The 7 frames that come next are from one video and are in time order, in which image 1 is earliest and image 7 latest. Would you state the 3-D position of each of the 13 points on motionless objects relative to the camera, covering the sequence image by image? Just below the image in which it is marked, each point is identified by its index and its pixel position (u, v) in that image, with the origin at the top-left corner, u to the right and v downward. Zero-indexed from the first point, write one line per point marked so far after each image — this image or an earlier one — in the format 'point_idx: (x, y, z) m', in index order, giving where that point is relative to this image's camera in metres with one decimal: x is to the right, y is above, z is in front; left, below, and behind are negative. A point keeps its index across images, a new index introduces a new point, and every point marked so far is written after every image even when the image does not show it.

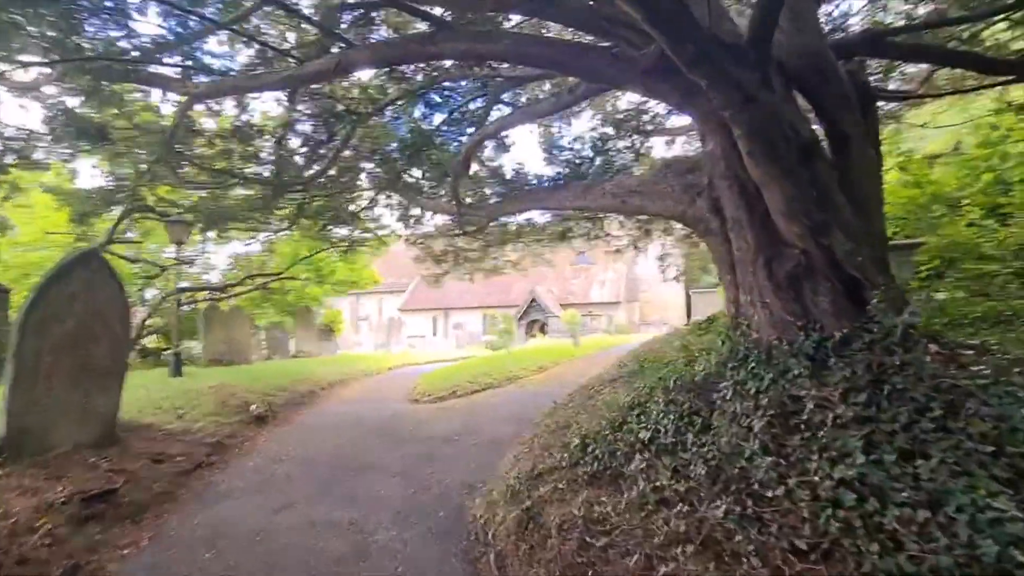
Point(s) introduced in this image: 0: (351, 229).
0: (-3.8, +1.3, +11.9) m
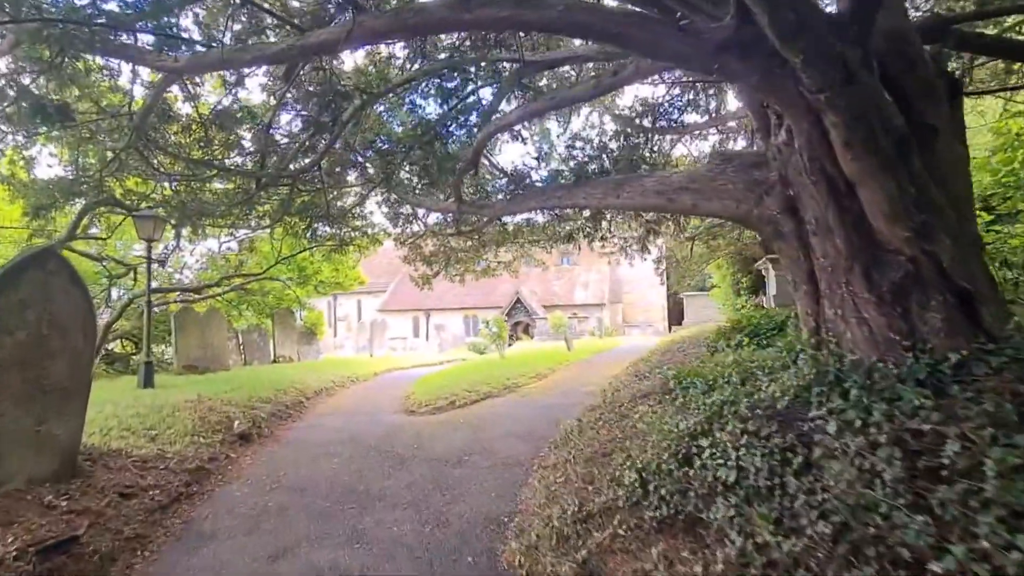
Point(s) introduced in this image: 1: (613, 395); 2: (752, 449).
0: (-3.8, +1.3, +11.1) m
1: (+1.3, -1.4, +6.5) m
2: (+1.4, -0.9, +3.0) m
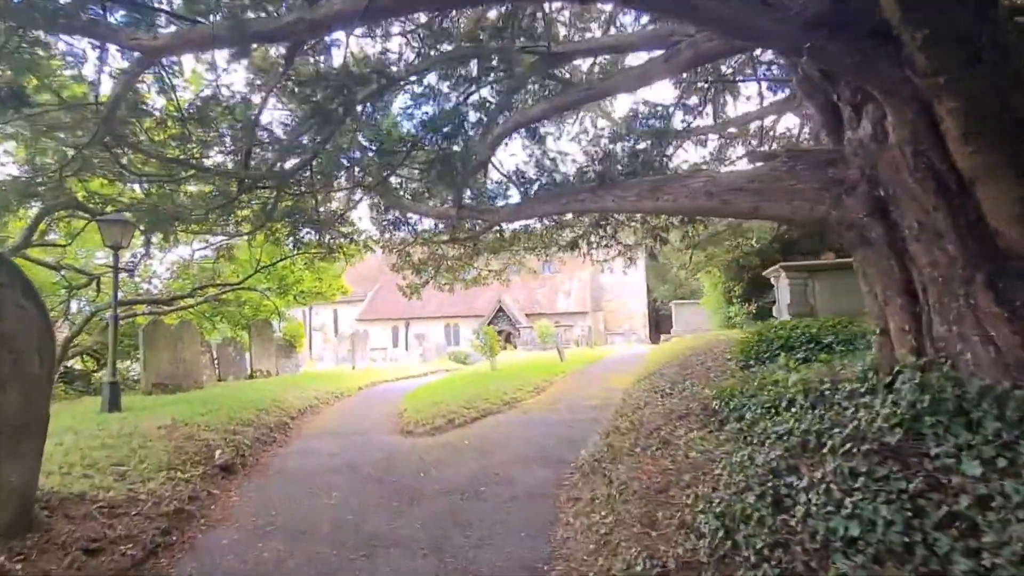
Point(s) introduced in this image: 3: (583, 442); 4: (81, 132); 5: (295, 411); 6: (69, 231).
0: (-3.9, +1.1, +10.4) m
1: (+1.5, -1.5, +6.0) m
2: (+1.8, -1.0, +2.5) m
3: (+0.9, -2.1, +6.6) m
4: (-5.0, +1.8, +5.9) m
5: (-4.1, -2.3, +9.5) m
6: (-7.9, +1.0, +9.1) m
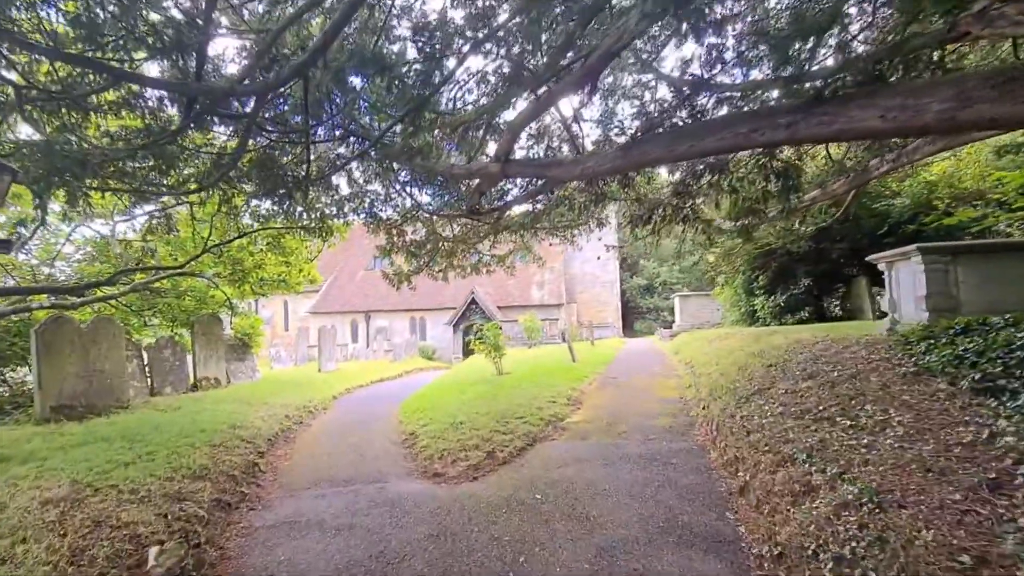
0: (-3.3, +1.3, +7.8) m
1: (+2.5, -1.4, +3.9) m
2: (+3.1, -0.9, +0.5) m
3: (+1.9, -1.9, +4.5) m
4: (-4.0, +2.0, +3.2) m
5: (-3.4, -2.1, +6.9) m
6: (-7.2, +1.2, +6.1) m
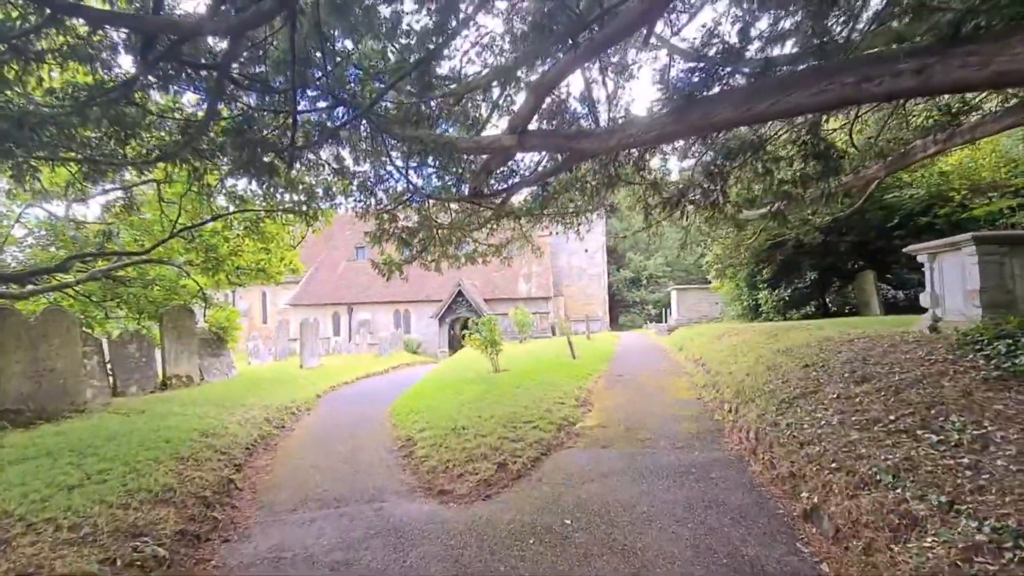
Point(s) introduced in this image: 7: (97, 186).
0: (-3.2, +1.4, +6.9) m
1: (+2.7, -1.3, +3.3) m
2: (+3.5, -0.9, -0.1) m
3: (+2.1, -1.8, +3.9) m
4: (-3.7, +2.1, +2.3) m
5: (-3.2, -2.0, +6.0) m
6: (-7.0, +1.4, +5.0) m
7: (-5.7, +1.4, +6.8) m
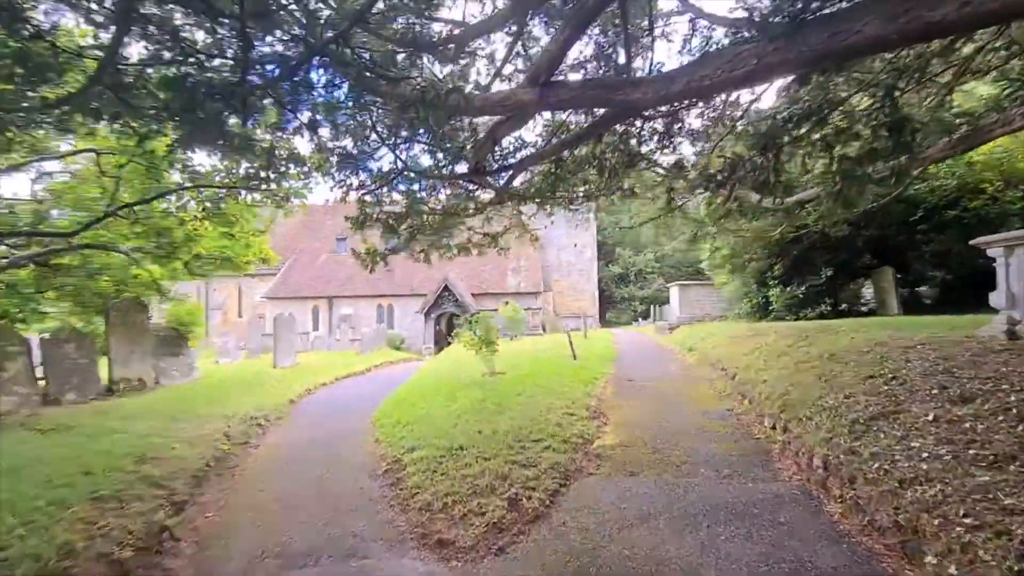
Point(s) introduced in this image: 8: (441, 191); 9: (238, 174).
0: (-3.0, +1.5, +5.7) m
1: (+2.9, -1.3, +2.3) m
2: (+3.8, -1.0, -1.1) m
3: (+2.3, -1.8, +2.8) m
4: (-3.4, +2.1, +1.0) m
5: (-3.1, -1.9, +4.8) m
6: (-6.8, +1.5, +3.7) m
7: (-5.6, +1.5, +5.5) m
8: (-1.1, +1.7, +7.0) m
9: (-3.5, +1.5, +6.5) m
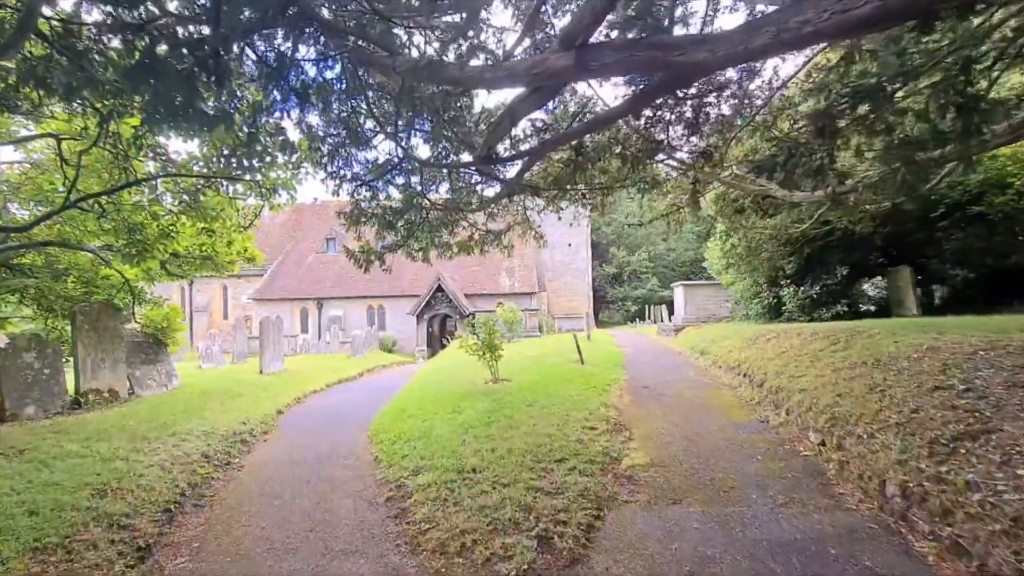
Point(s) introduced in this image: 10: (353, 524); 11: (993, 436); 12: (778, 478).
0: (-2.9, +1.5, +4.9) m
1: (+3.2, -1.3, +1.7) m
2: (+4.1, -1.0, -1.7) m
3: (+2.5, -1.8, +2.2) m
4: (-3.1, +2.1, +0.3) m
5: (-2.9, -1.9, +4.1) m
6: (-6.6, +1.5, +2.9) m
7: (-5.4, +1.5, +4.7) m
8: (-0.9, +1.7, +6.3) m
9: (-3.3, +1.4, +5.7) m
10: (-1.4, -2.1, +4.4) m
11: (+3.6, -1.1, +3.8) m
12: (+2.5, -1.8, +4.8) m
